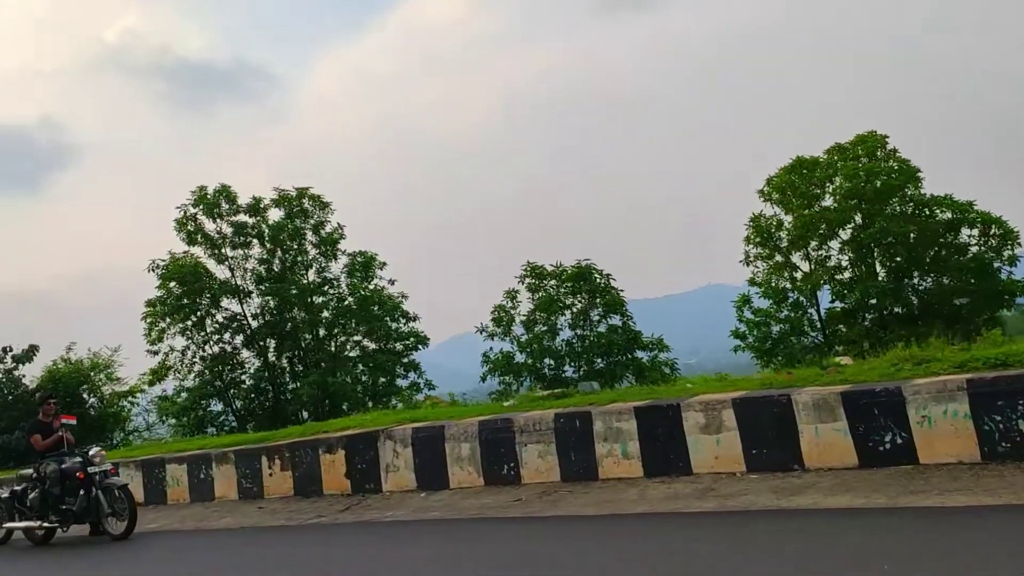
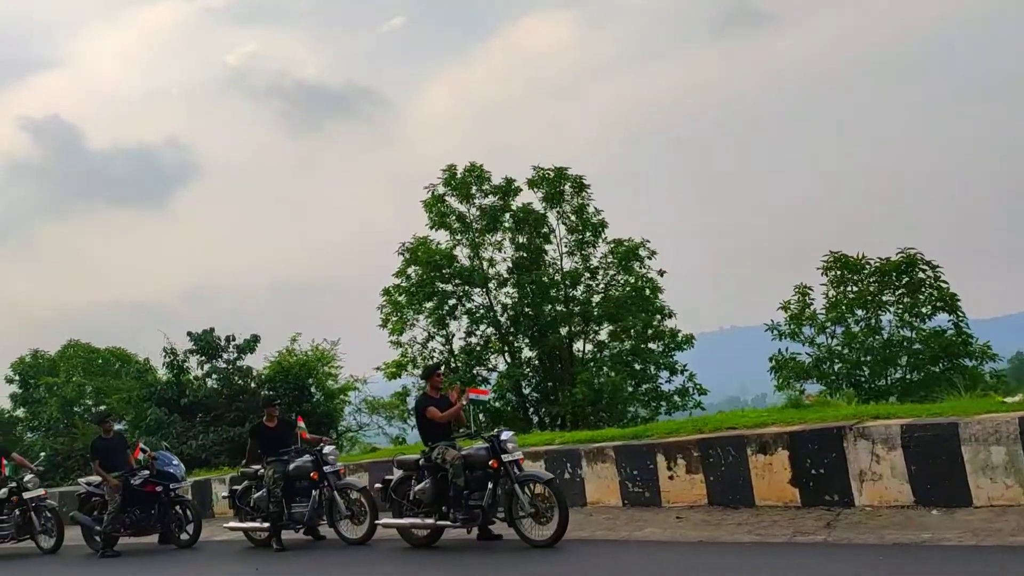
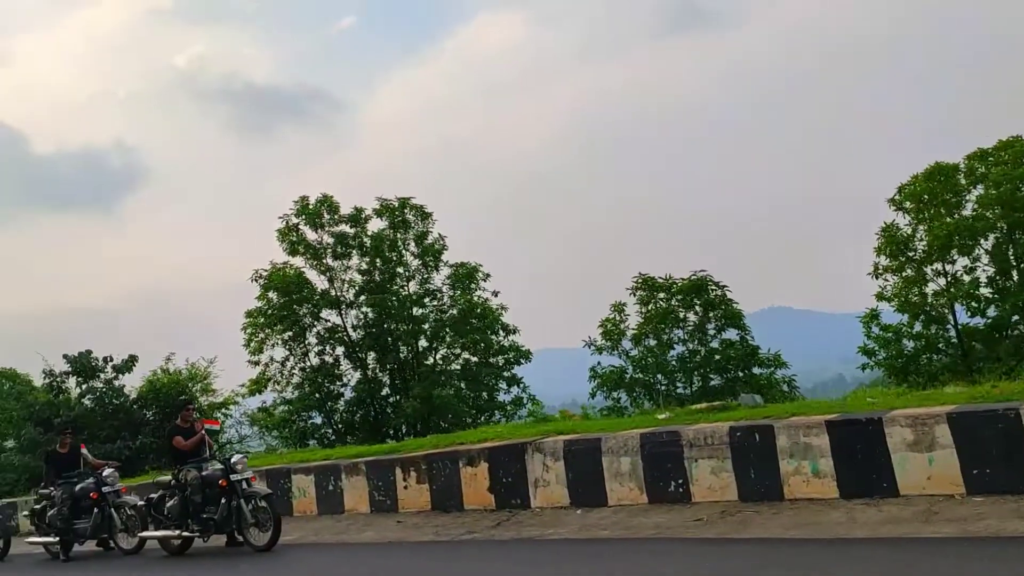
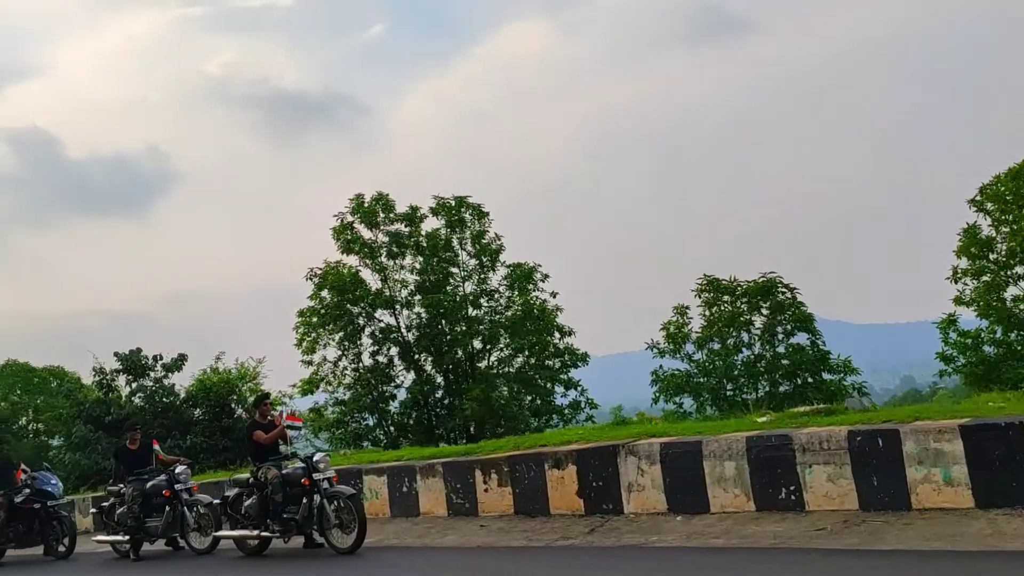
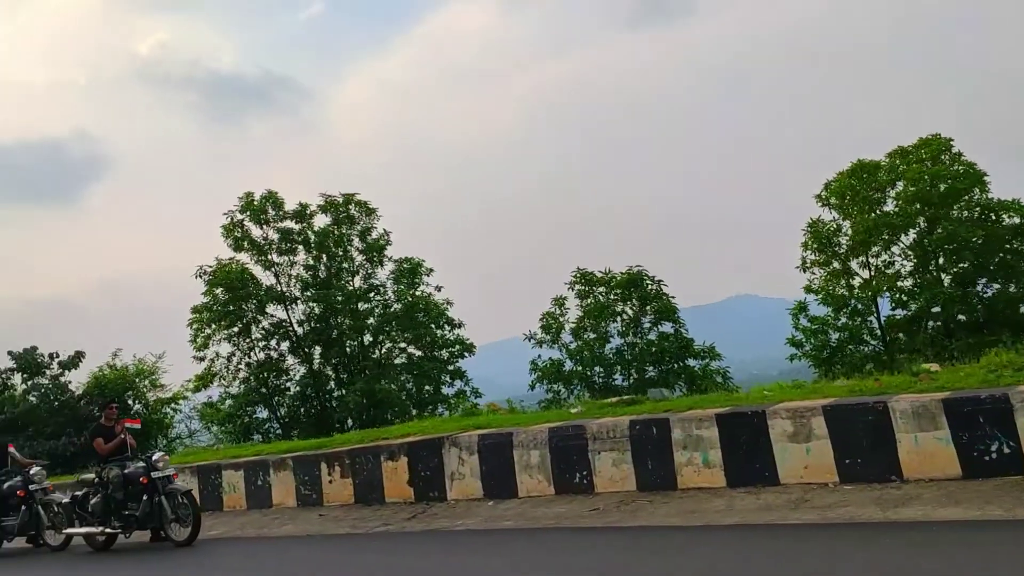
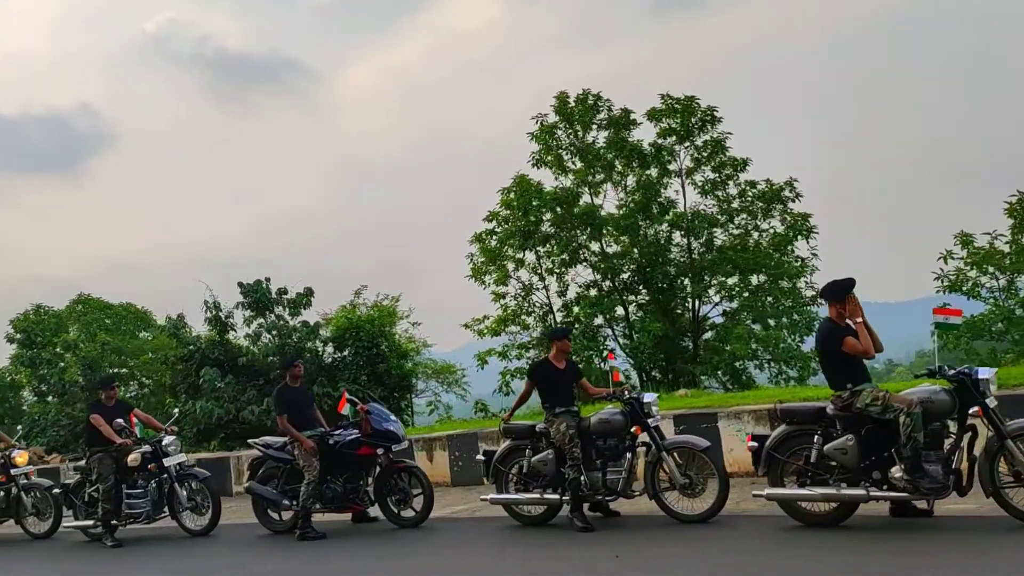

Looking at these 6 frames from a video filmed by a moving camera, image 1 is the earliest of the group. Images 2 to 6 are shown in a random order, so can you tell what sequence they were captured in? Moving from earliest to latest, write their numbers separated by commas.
5, 3, 4, 2, 6
